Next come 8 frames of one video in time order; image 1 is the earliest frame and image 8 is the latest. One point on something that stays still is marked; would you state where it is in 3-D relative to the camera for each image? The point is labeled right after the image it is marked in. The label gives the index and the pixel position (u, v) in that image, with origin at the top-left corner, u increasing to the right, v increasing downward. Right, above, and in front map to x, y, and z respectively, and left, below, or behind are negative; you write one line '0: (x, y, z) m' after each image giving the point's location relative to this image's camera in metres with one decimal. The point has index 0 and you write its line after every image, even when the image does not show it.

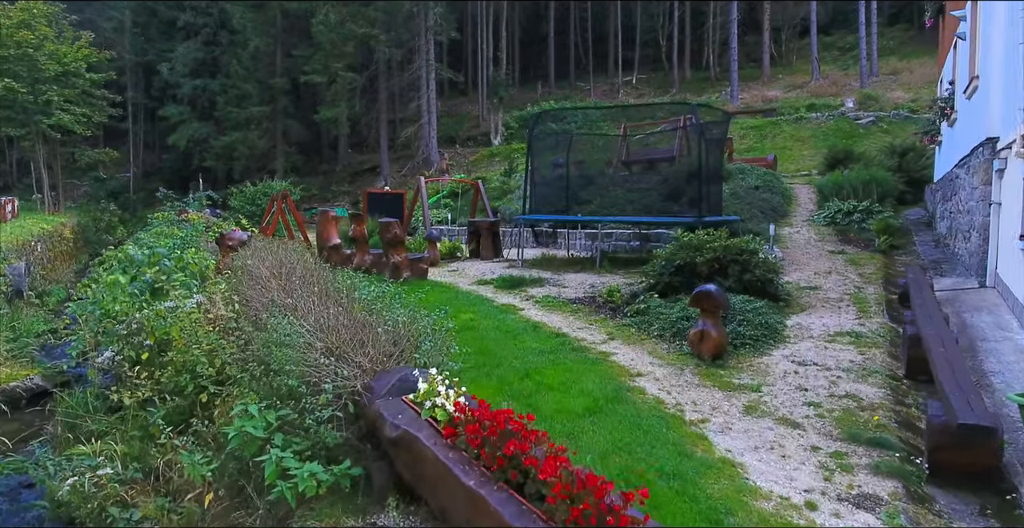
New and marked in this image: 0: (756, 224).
0: (+3.0, +0.5, +8.5) m
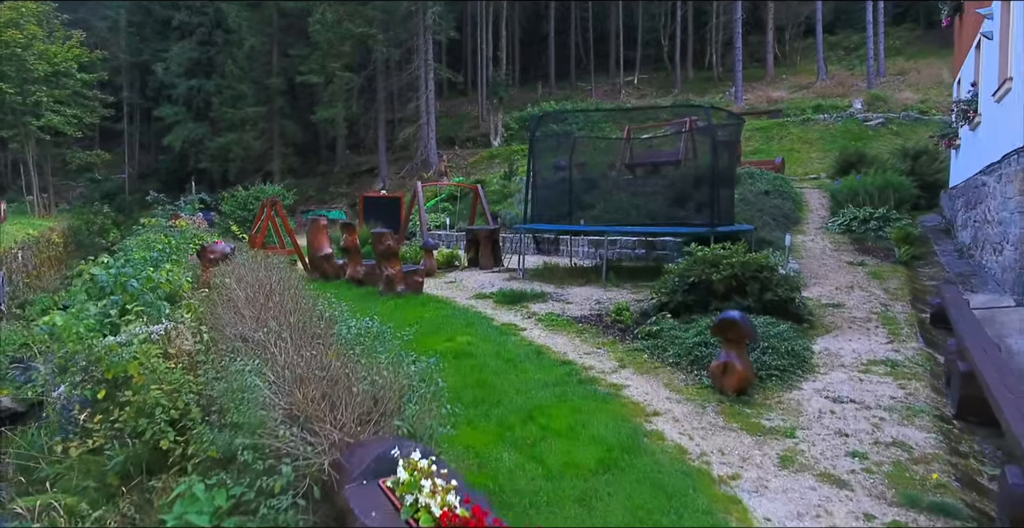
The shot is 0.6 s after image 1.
0: (+3.0, +0.4, +8.1) m
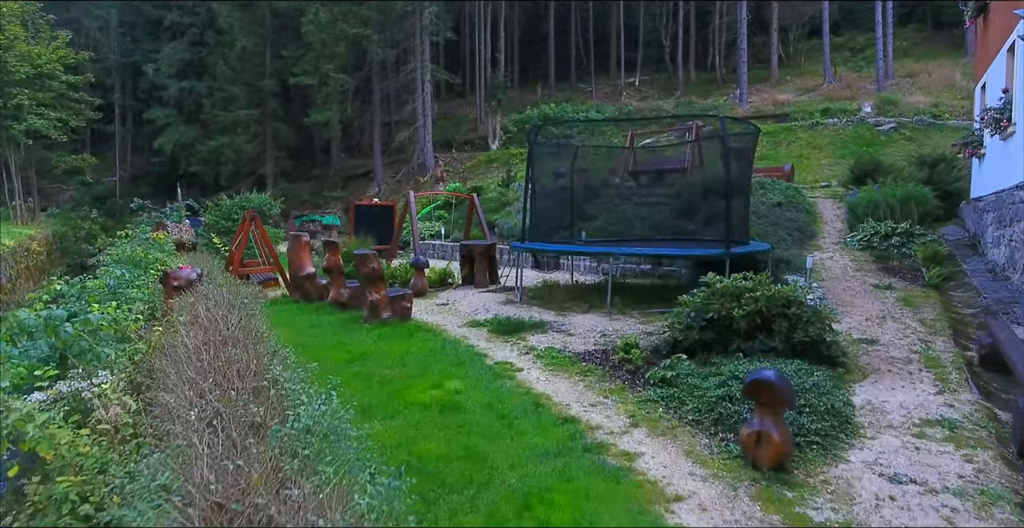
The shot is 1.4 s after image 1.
0: (+2.9, +0.1, +7.5) m
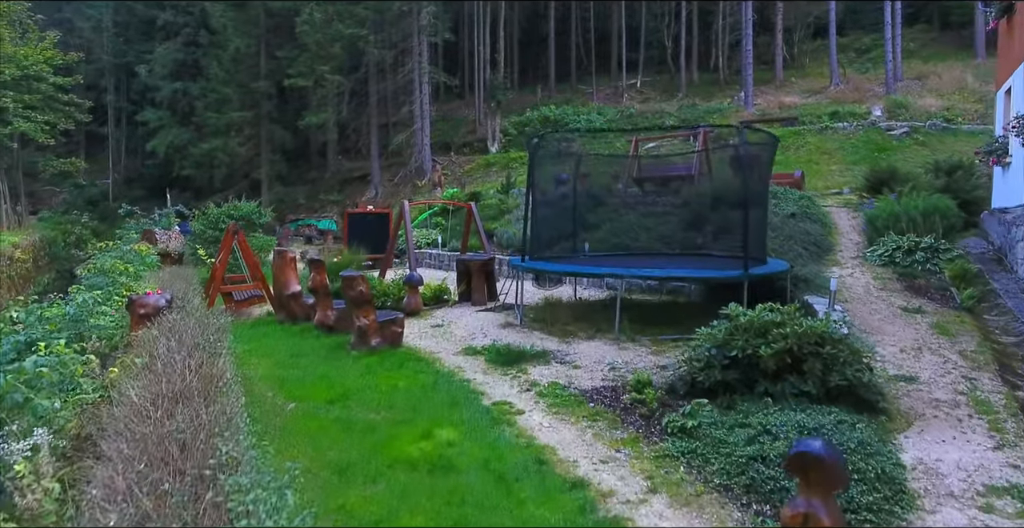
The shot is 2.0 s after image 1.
0: (+2.9, 0.0, +7.1) m
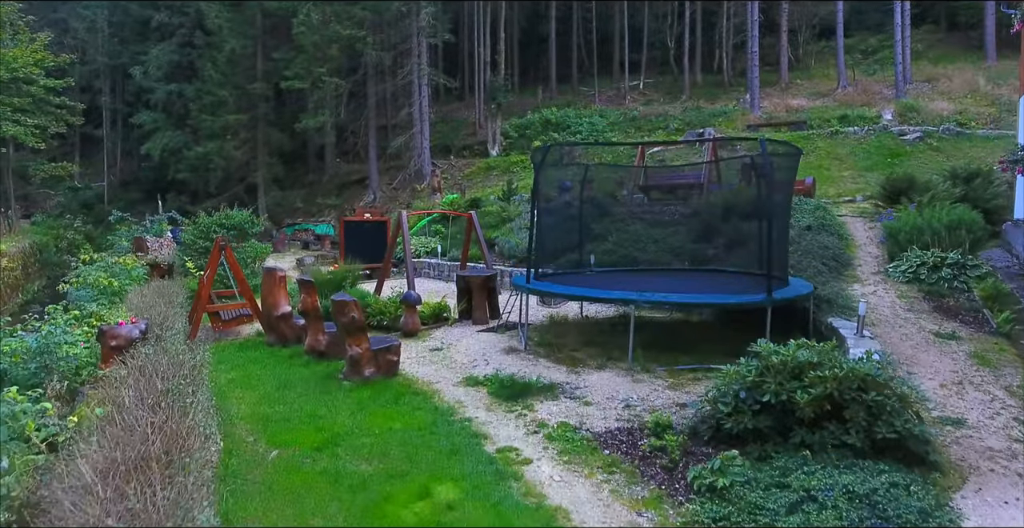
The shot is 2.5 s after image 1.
0: (+3.0, -0.2, +6.6) m
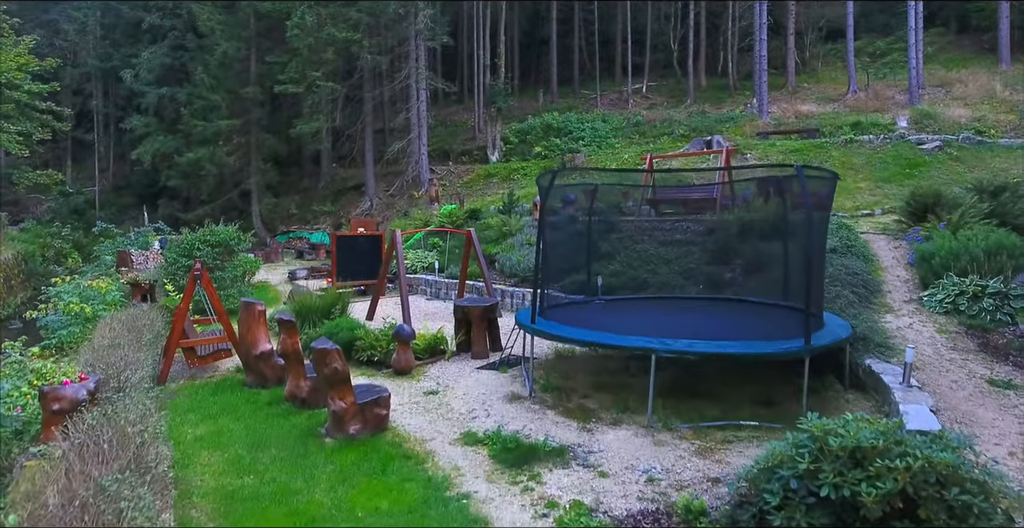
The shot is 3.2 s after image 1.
0: (+3.0, -0.5, +6.0) m
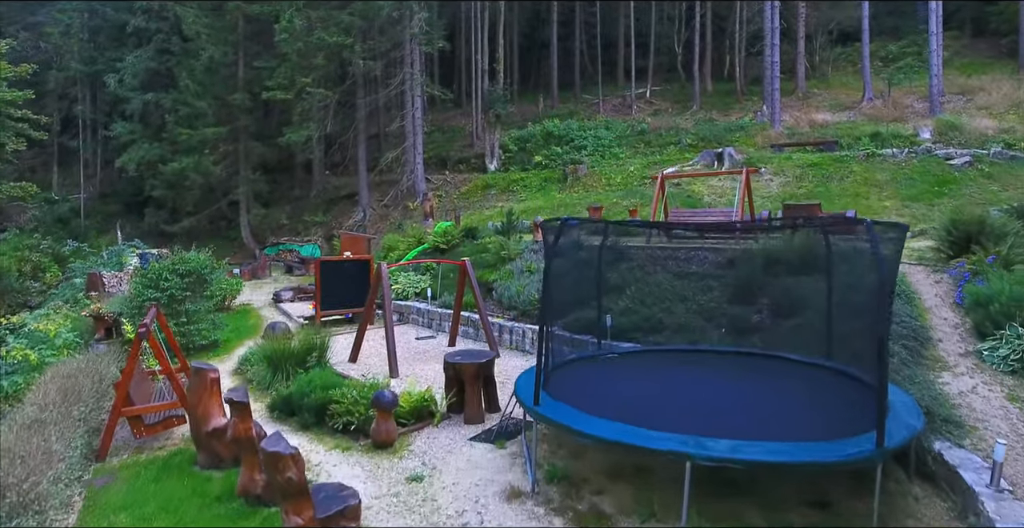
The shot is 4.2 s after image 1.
0: (+3.0, -0.9, +5.1) m
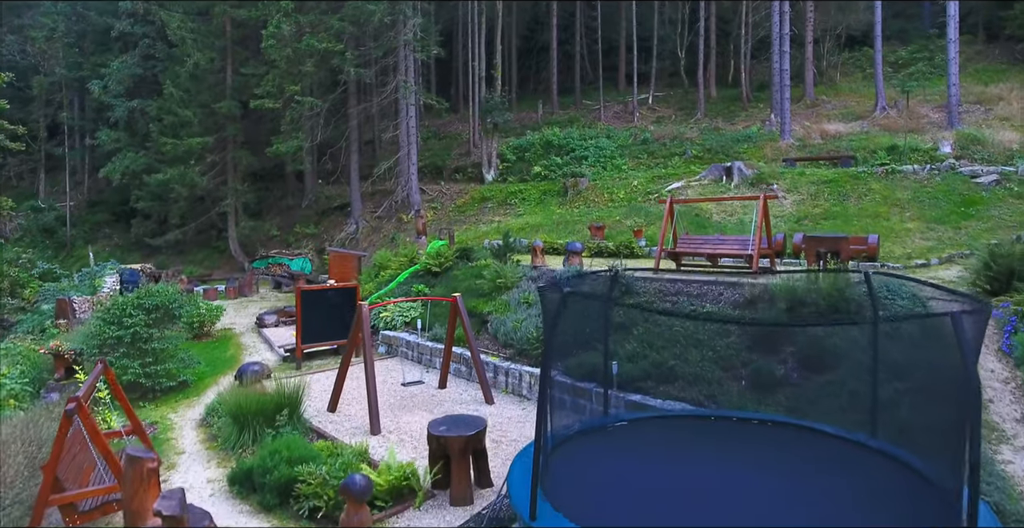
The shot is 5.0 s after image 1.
0: (+2.9, -1.3, +4.4) m
